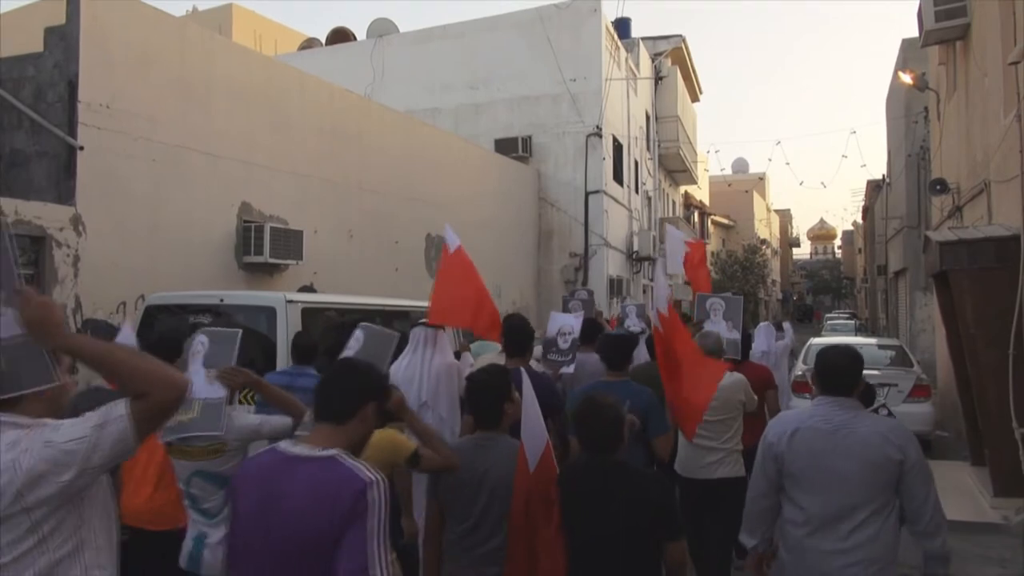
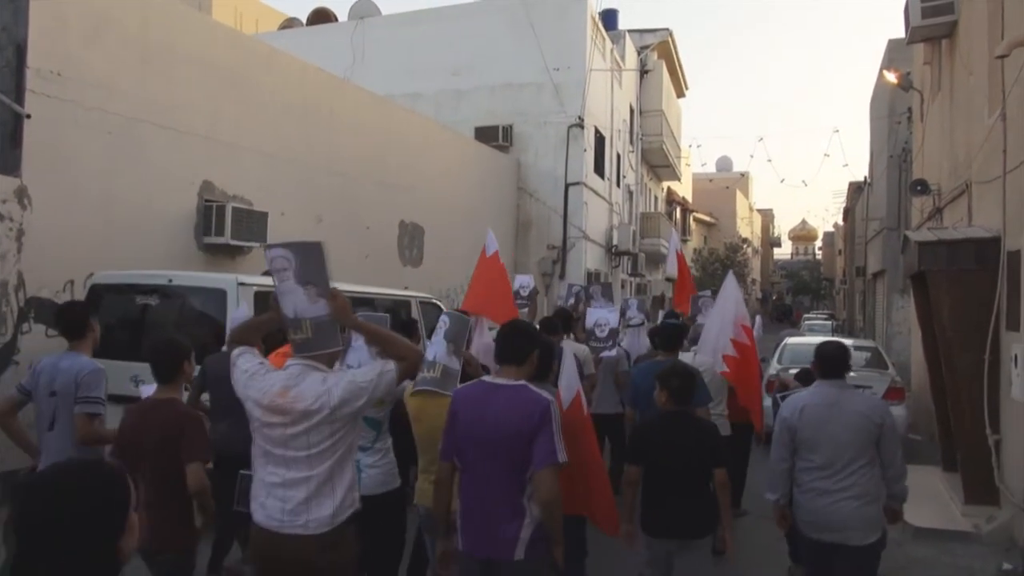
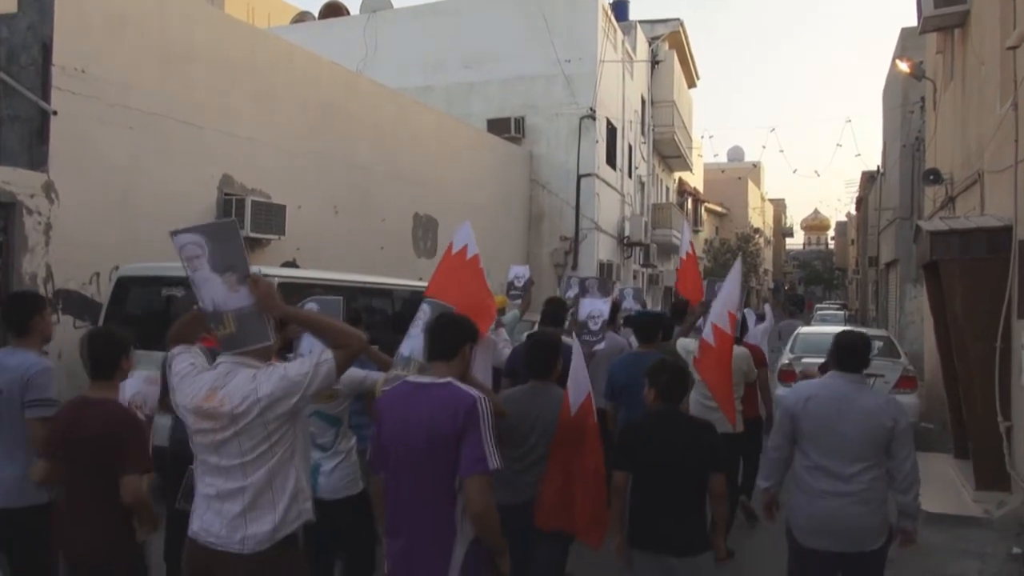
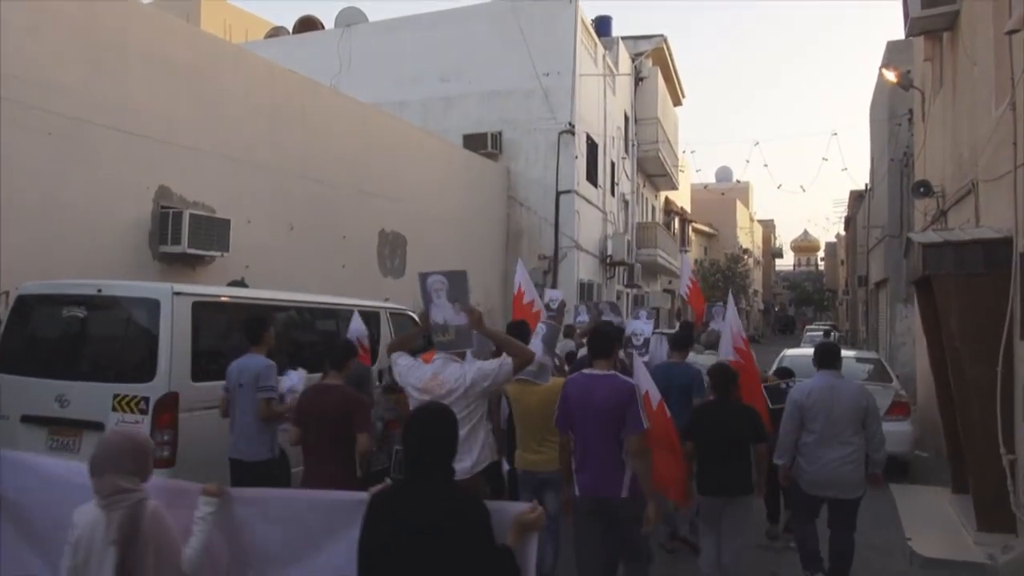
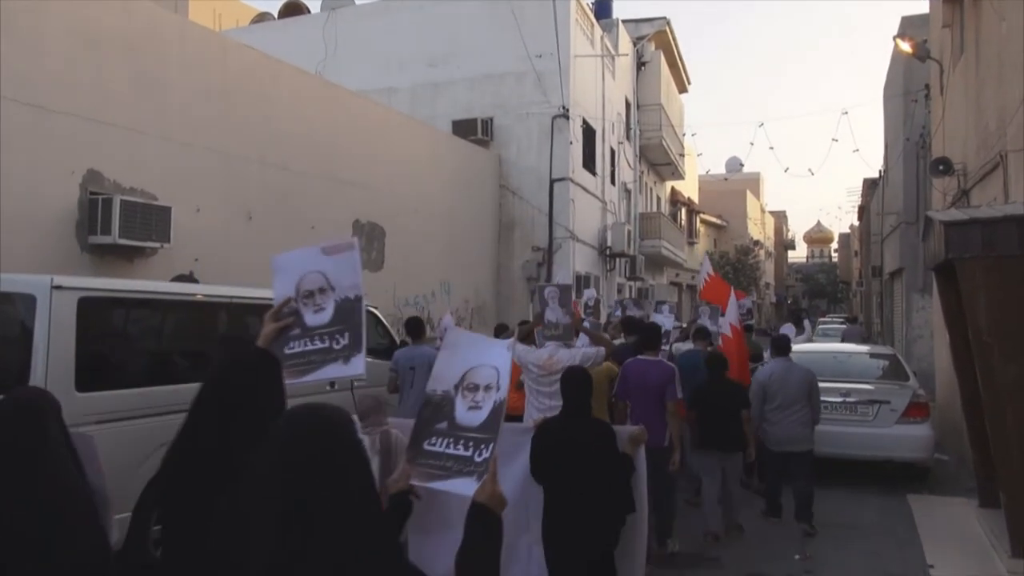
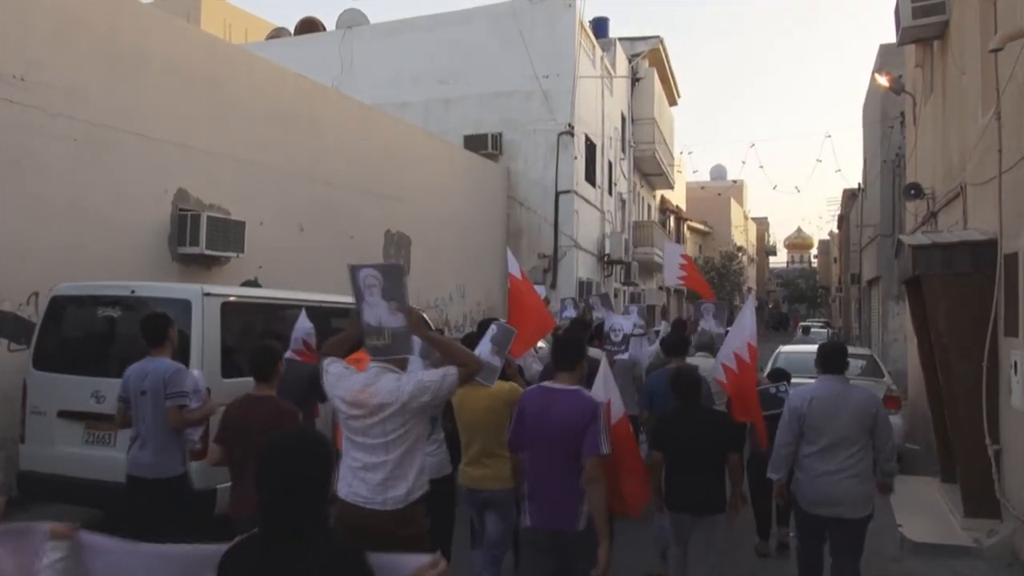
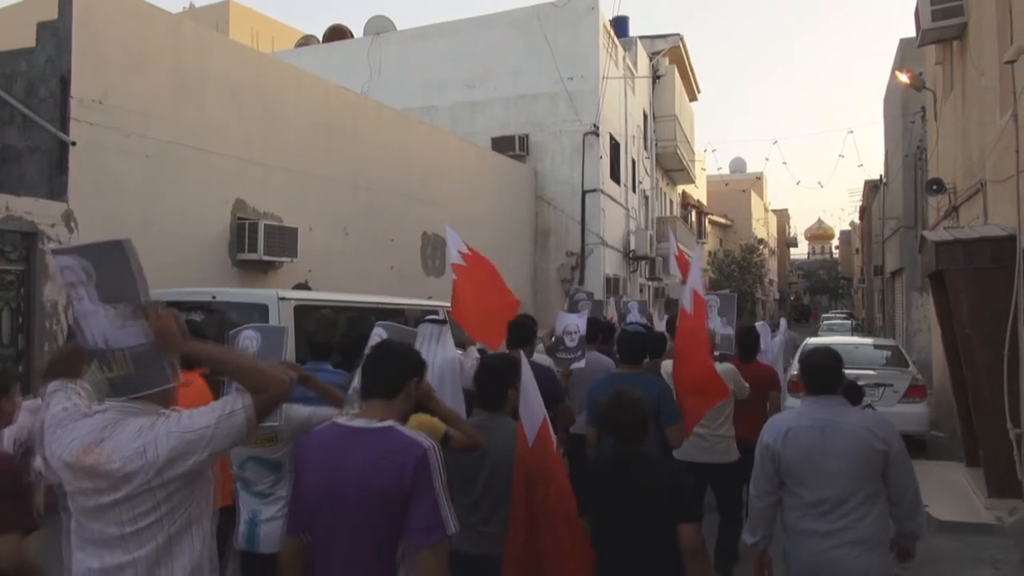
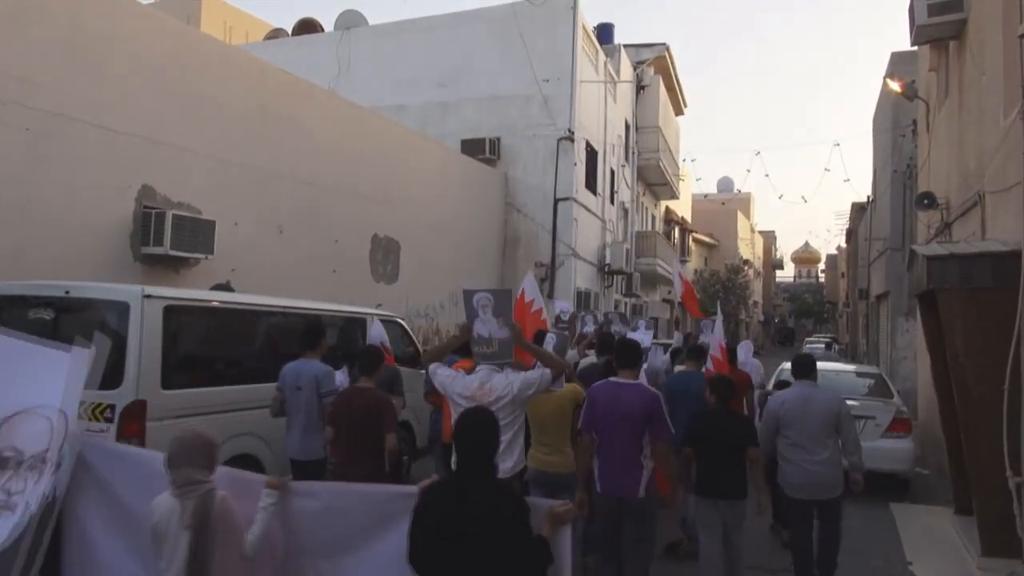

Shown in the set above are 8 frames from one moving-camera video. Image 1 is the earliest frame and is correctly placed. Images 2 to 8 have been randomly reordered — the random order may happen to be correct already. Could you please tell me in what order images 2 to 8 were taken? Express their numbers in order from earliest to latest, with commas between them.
7, 3, 2, 6, 4, 8, 5
